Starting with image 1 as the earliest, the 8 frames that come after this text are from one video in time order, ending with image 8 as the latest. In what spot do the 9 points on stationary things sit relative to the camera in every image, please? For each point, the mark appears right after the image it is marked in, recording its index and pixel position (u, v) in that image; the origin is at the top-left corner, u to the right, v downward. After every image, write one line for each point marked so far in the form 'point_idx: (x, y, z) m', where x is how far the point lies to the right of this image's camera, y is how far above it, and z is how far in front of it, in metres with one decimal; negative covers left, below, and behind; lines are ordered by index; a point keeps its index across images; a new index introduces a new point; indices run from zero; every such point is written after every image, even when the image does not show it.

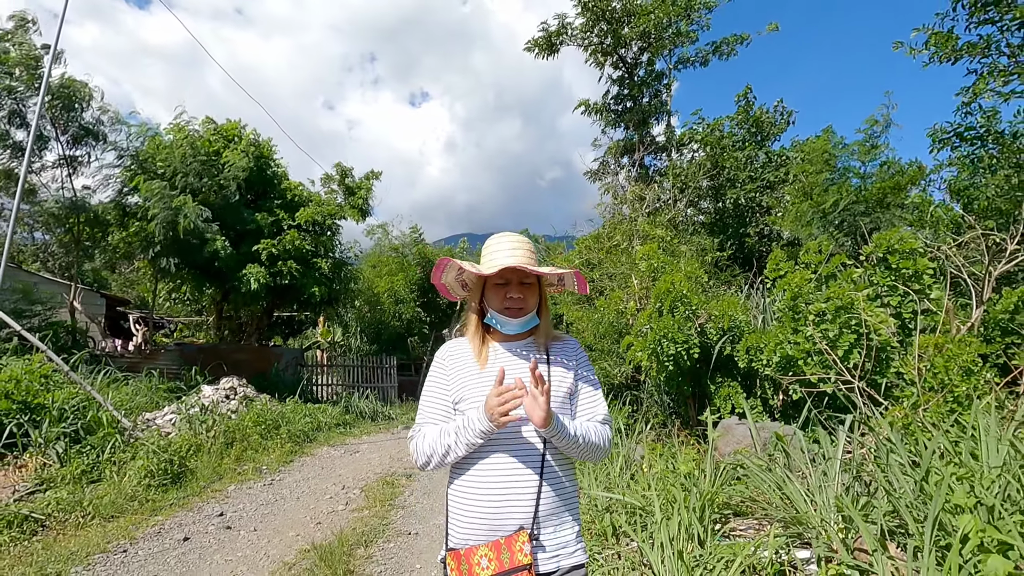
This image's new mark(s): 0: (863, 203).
0: (+4.8, +1.1, +7.4) m
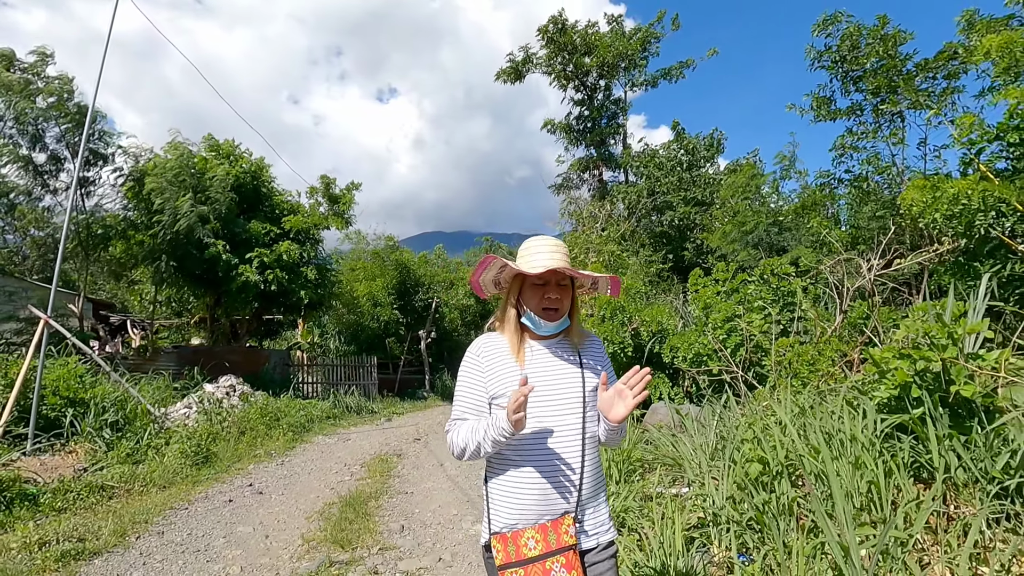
0: (+4.3, +1.0, +8.9) m
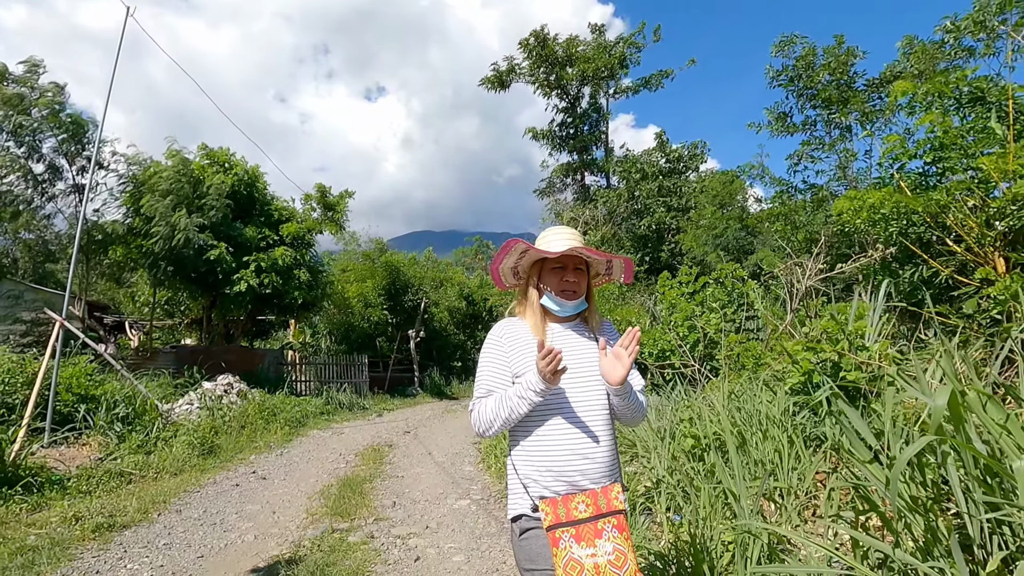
0: (+4.1, +1.0, +9.5) m
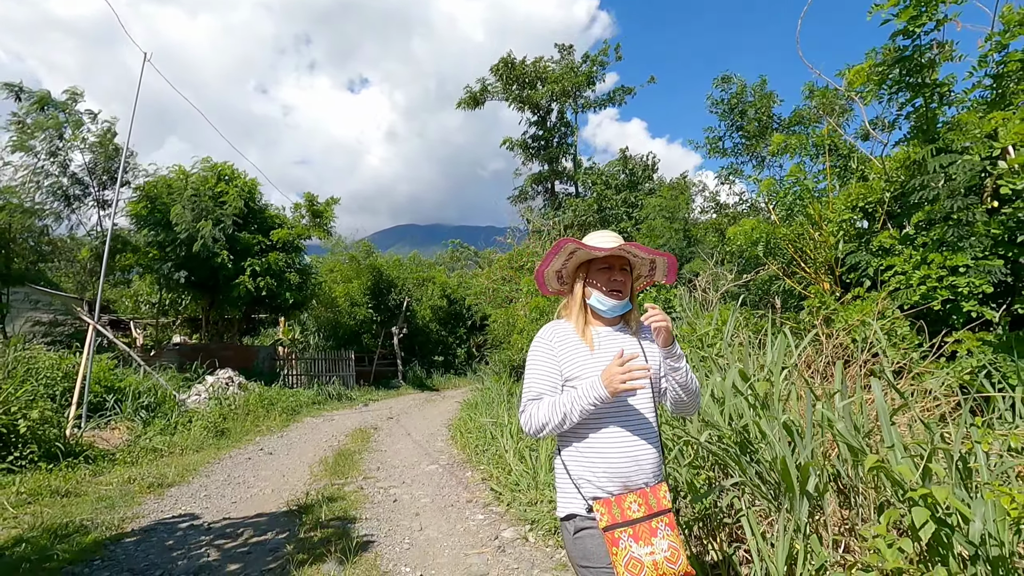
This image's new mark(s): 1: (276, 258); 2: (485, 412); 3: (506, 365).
0: (+3.5, +1.0, +10.9) m
1: (-5.6, +0.7, +12.8) m
2: (-0.4, -1.6, +7.2) m
3: (-0.1, -1.3, +9.5) m
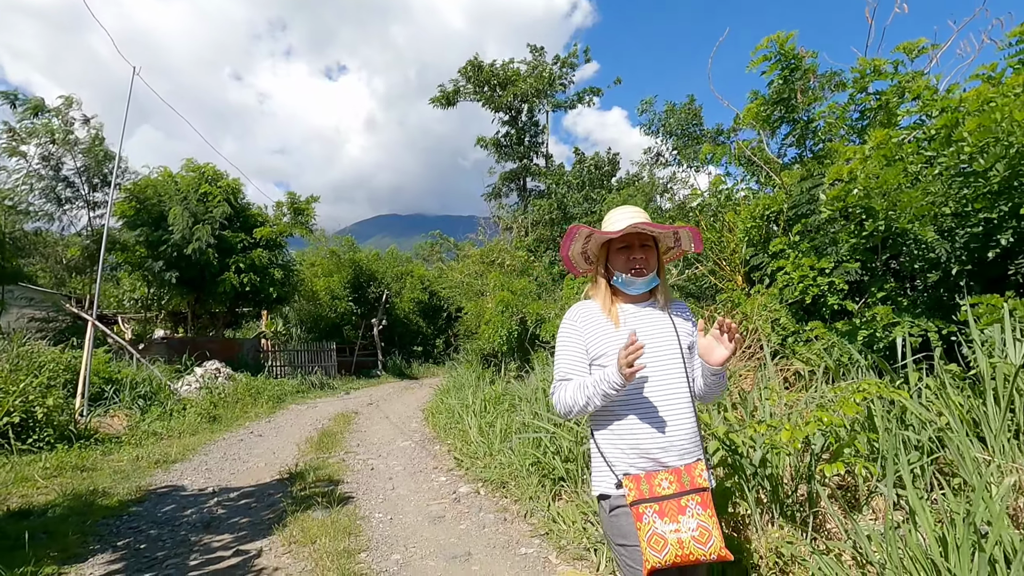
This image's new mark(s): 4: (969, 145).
0: (+2.8, +1.1, +11.8) m
1: (-6.3, +0.8, +13.4) m
2: (-0.9, -1.6, +8.0) m
3: (-0.7, -1.2, +10.4) m
4: (+2.8, +0.9, +3.3) m
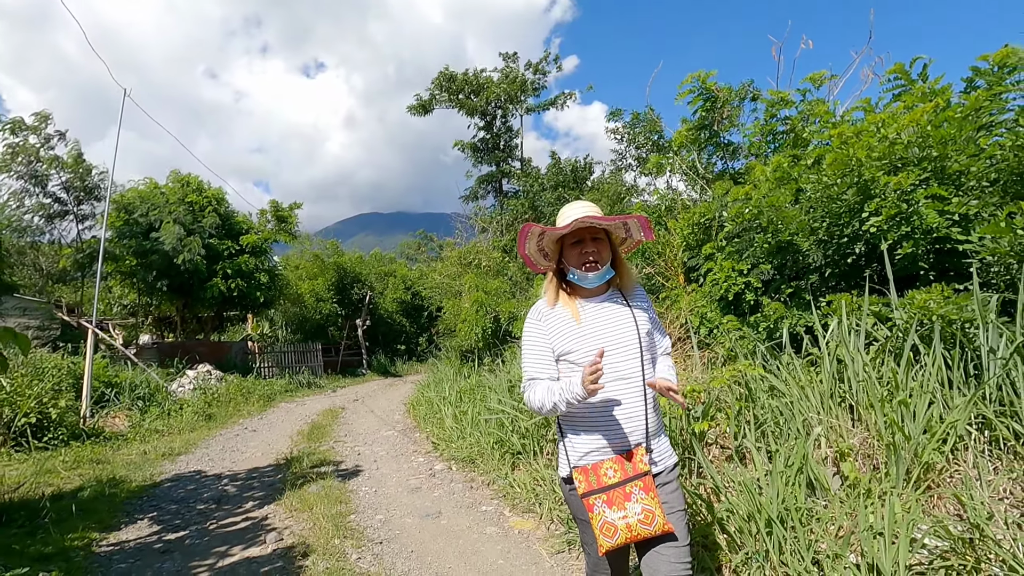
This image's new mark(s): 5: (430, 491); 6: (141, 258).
0: (+2.2, +1.2, +12.6) m
1: (-6.9, +0.7, +14.0) m
2: (-1.3, -1.6, +8.8) m
3: (-1.2, -1.3, +11.1) m
4: (+2.4, +0.9, +4.1) m
5: (-0.7, -1.8, +4.7) m
6: (-8.8, +0.7, +12.8) m
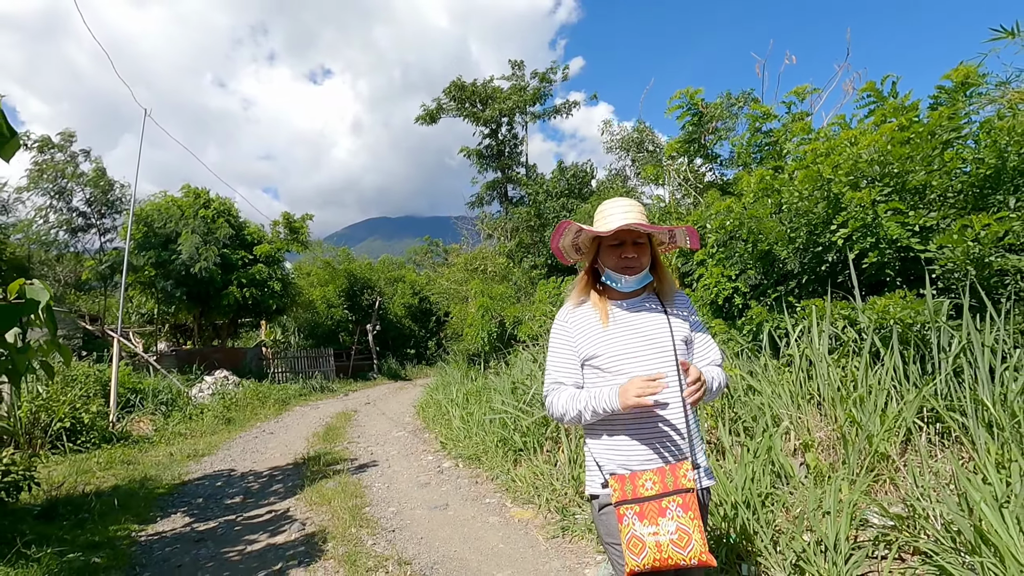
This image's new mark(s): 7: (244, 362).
0: (+2.3, +1.1, +13.0) m
1: (-6.8, +0.5, +14.5) m
2: (-1.2, -1.7, +9.1) m
3: (-1.1, -1.4, +11.5) m
4: (+2.4, +0.8, +4.4) m
5: (-0.7, -1.9, +5.1) m
6: (-8.7, +0.5, +13.3) m
7: (-7.3, -2.0, +14.7) m
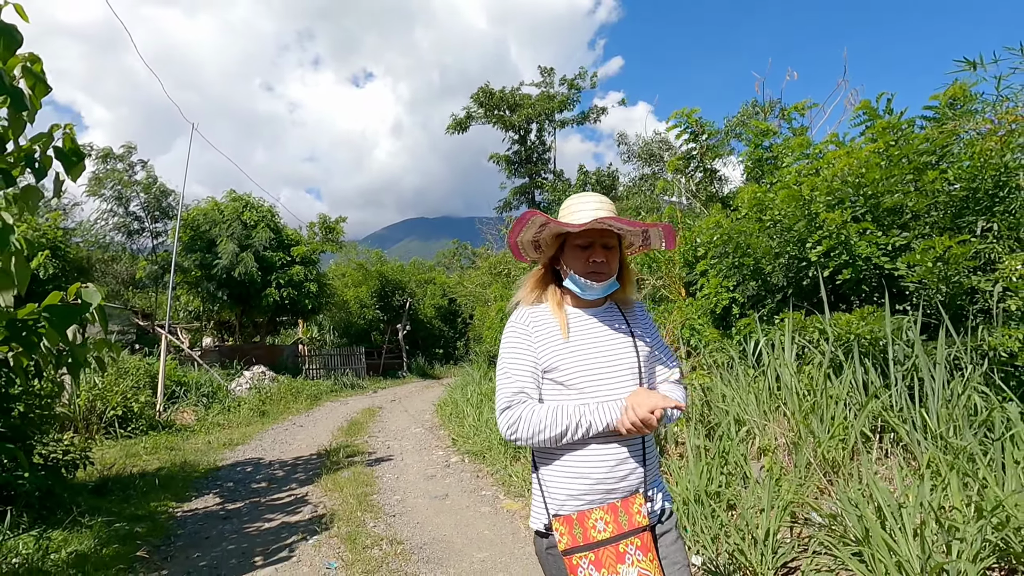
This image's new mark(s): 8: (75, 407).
0: (+2.9, +1.0, +13.2) m
1: (-6.1, +0.5, +15.3) m
2: (-0.9, -1.8, +9.6) m
3: (-0.6, -1.5, +11.9) m
4: (+2.4, +0.7, +4.7) m
5: (-0.7, -2.0, +5.5) m
6: (-8.1, +0.5, +14.3) m
7: (-6.6, -2.0, +15.5) m
8: (-5.9, -1.6, +7.3) m
